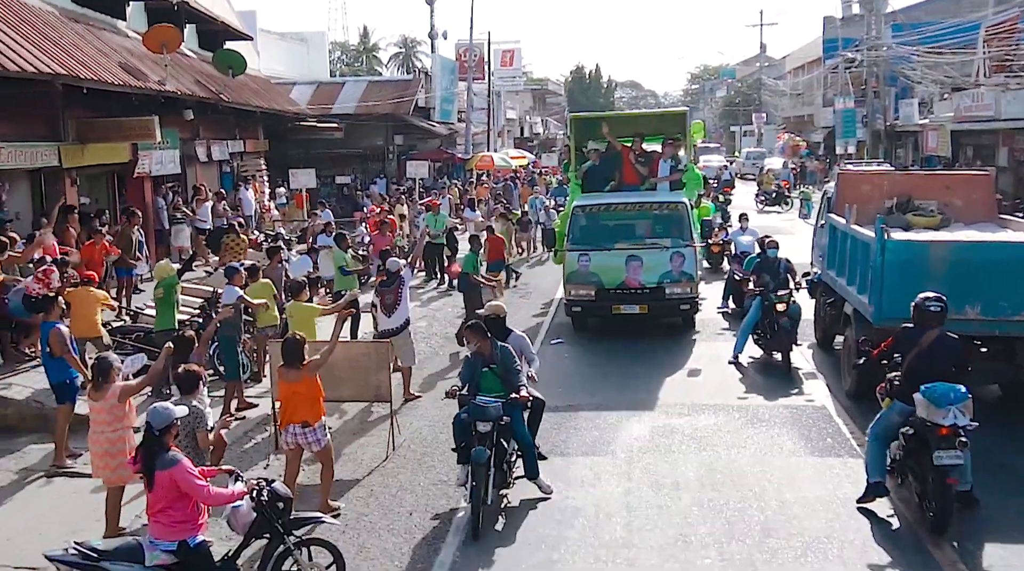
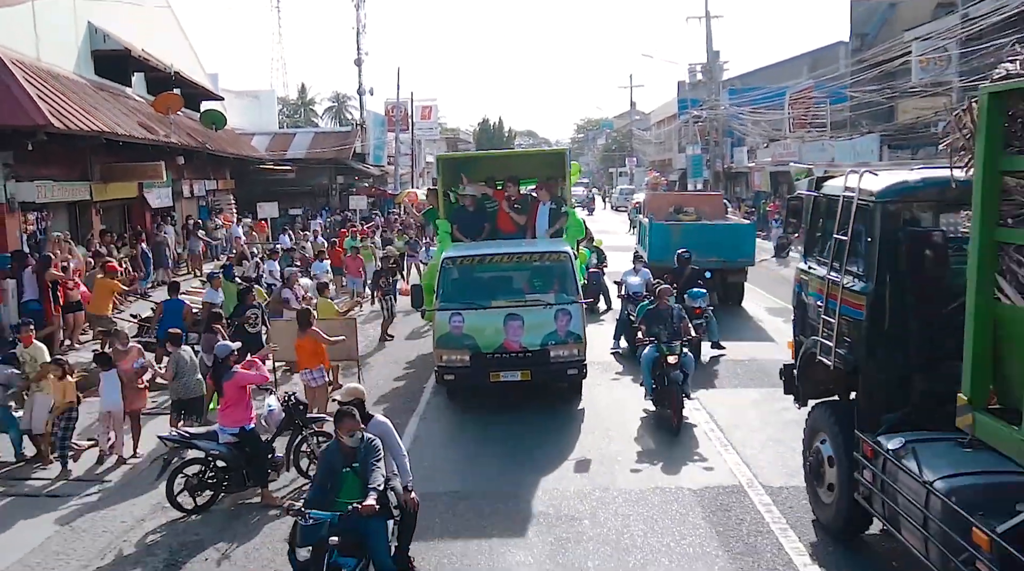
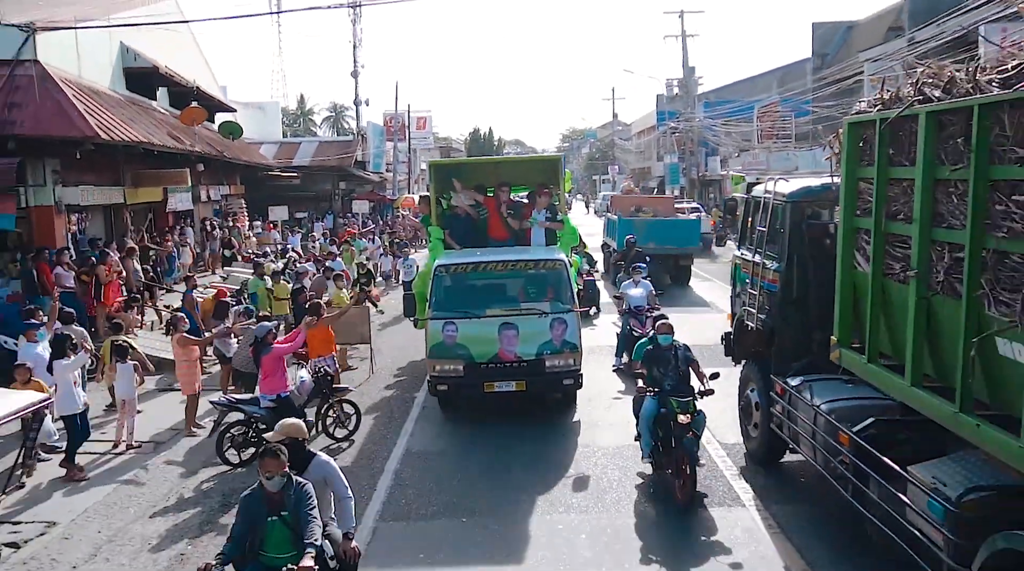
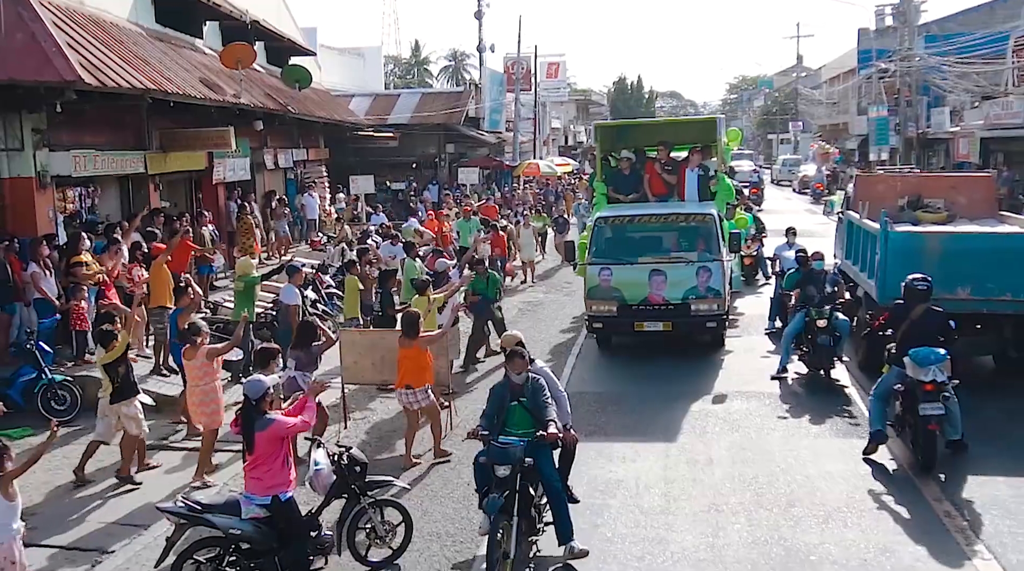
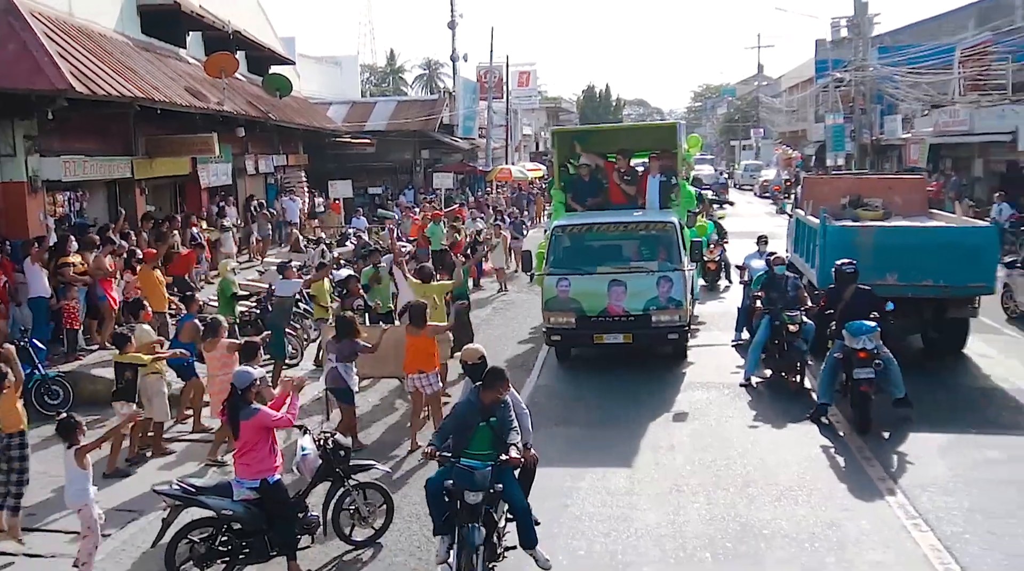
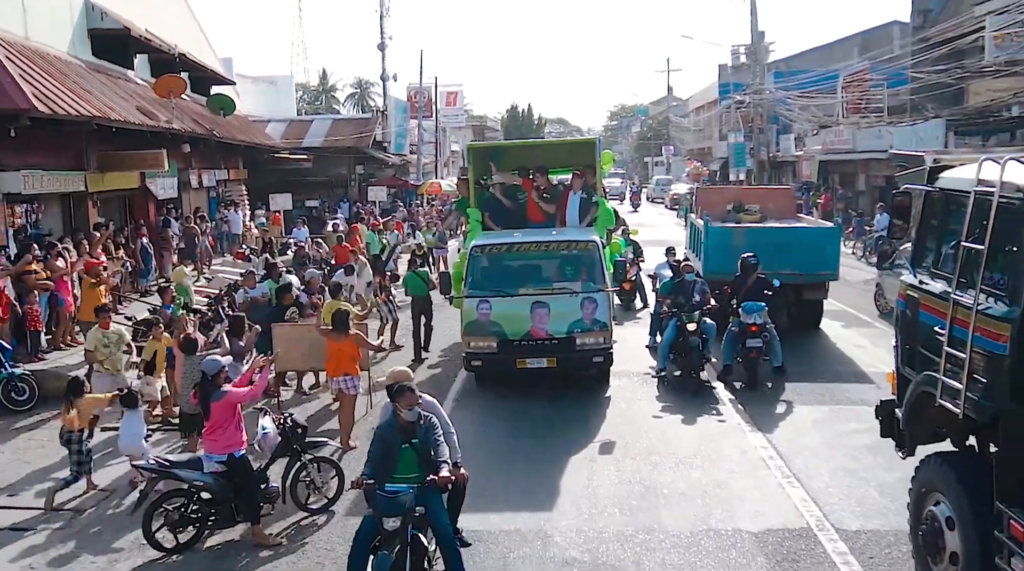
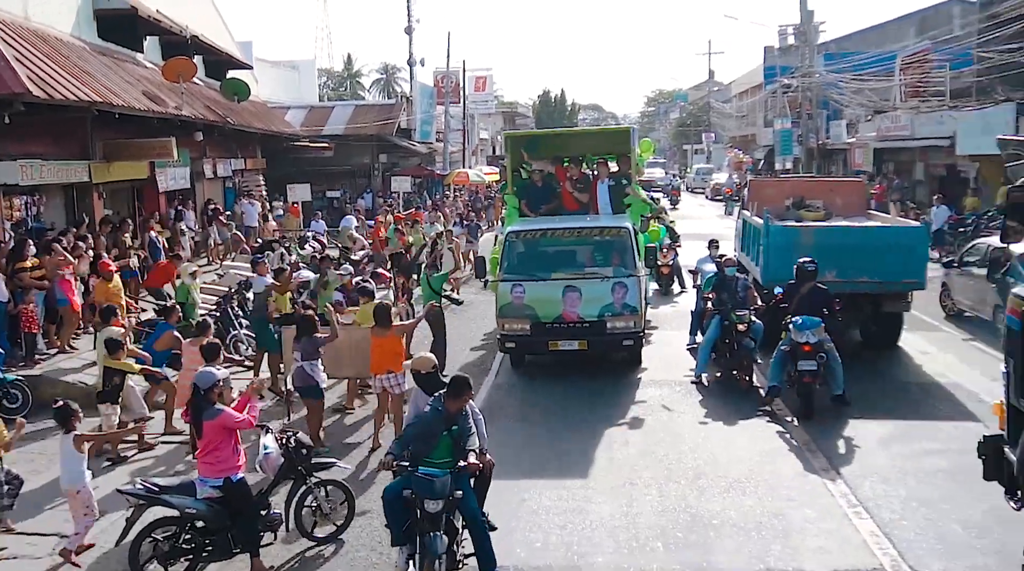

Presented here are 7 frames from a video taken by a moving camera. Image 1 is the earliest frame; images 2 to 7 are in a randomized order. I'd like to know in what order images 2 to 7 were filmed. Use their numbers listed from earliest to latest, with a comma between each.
4, 5, 7, 6, 2, 3
